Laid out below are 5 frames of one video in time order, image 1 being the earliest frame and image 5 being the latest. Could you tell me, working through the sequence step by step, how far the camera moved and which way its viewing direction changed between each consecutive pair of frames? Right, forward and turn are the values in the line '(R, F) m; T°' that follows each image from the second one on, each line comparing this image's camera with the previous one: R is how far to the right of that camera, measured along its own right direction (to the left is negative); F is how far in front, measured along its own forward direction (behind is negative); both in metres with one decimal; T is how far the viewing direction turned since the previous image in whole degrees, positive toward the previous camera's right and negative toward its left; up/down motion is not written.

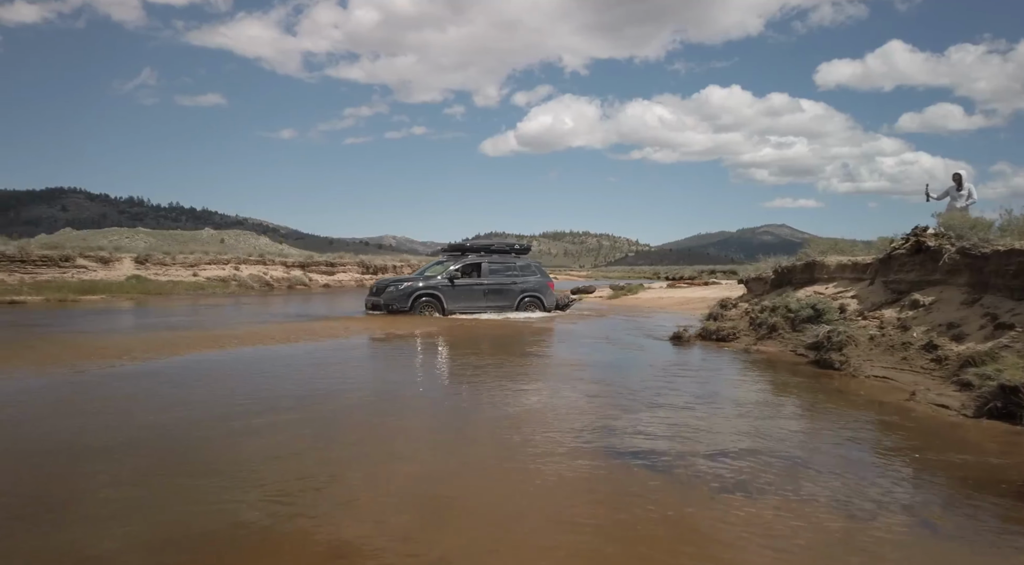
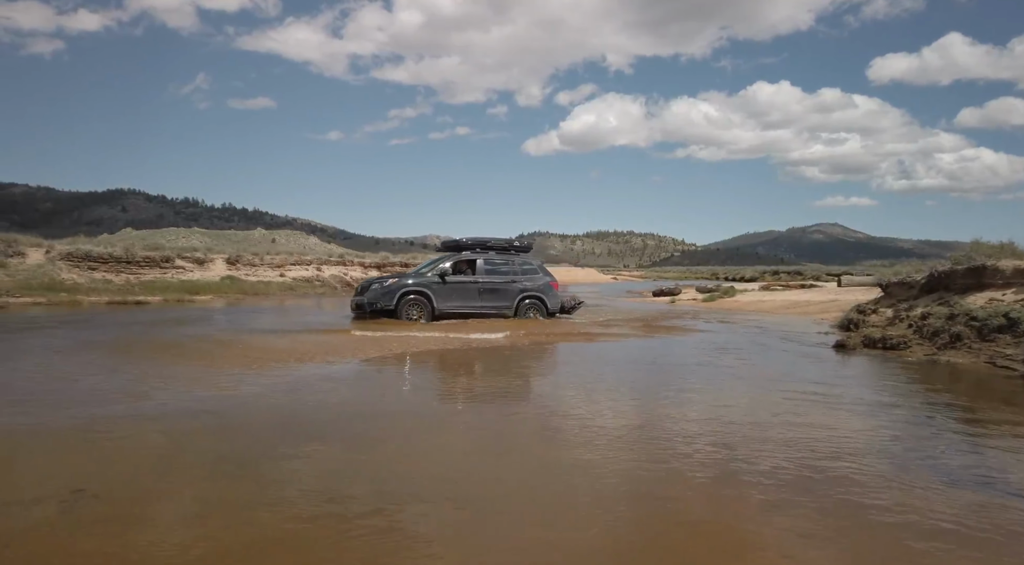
(-1.6, +0.1) m; -3°
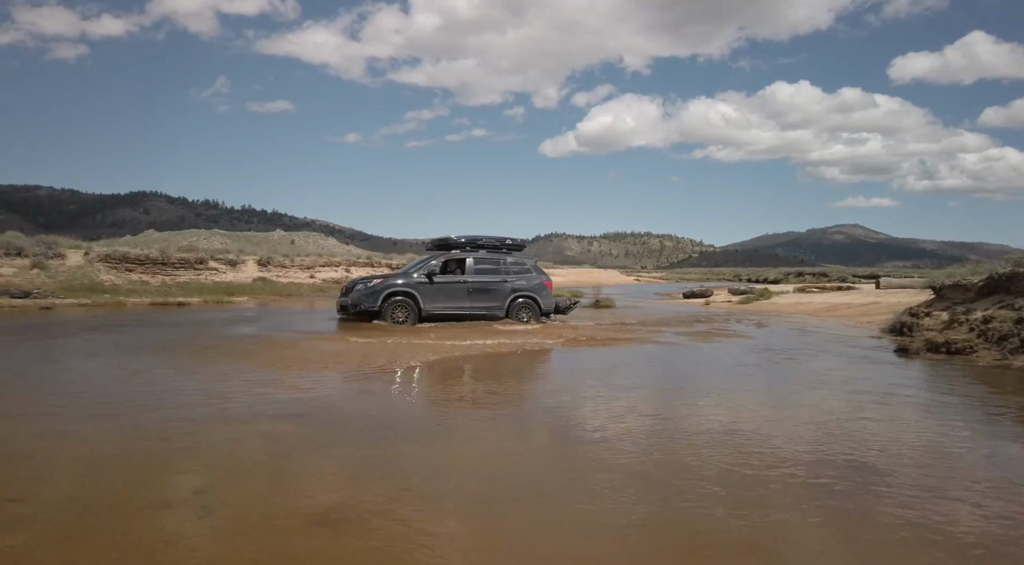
(-0.5, +0.1) m; -1°
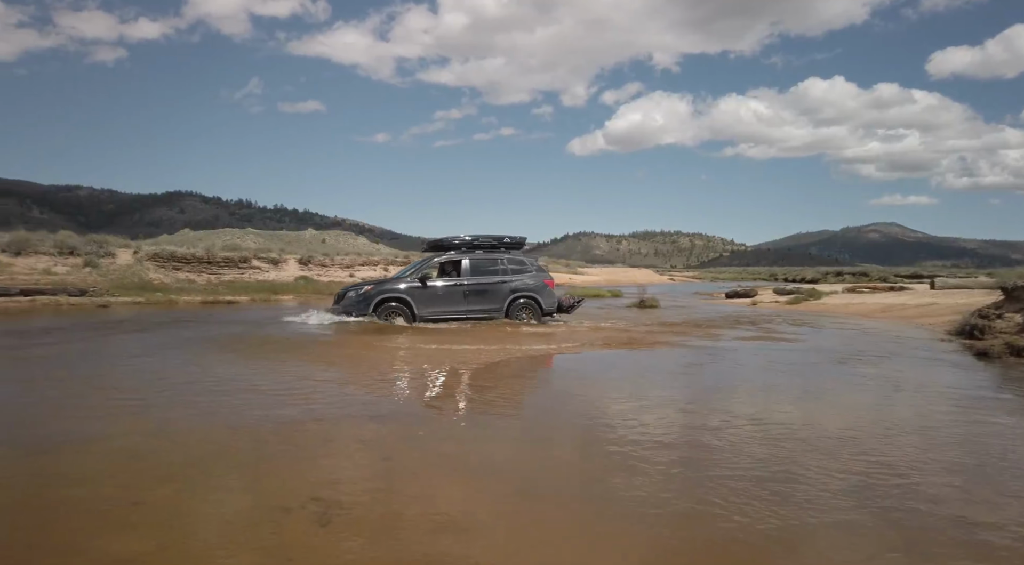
(-0.4, +0.1) m; -2°
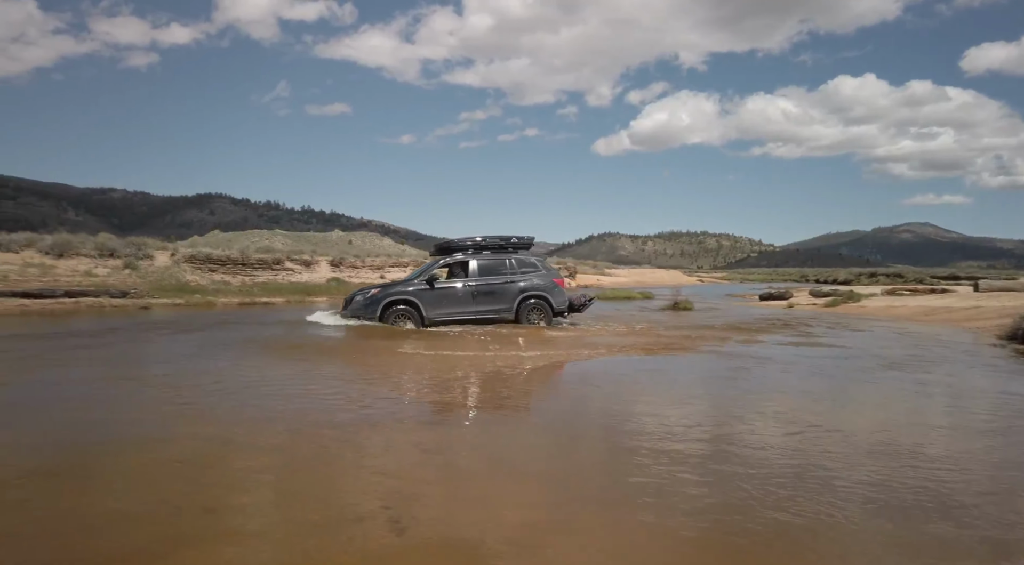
(-0.2, +0.1) m; -2°
